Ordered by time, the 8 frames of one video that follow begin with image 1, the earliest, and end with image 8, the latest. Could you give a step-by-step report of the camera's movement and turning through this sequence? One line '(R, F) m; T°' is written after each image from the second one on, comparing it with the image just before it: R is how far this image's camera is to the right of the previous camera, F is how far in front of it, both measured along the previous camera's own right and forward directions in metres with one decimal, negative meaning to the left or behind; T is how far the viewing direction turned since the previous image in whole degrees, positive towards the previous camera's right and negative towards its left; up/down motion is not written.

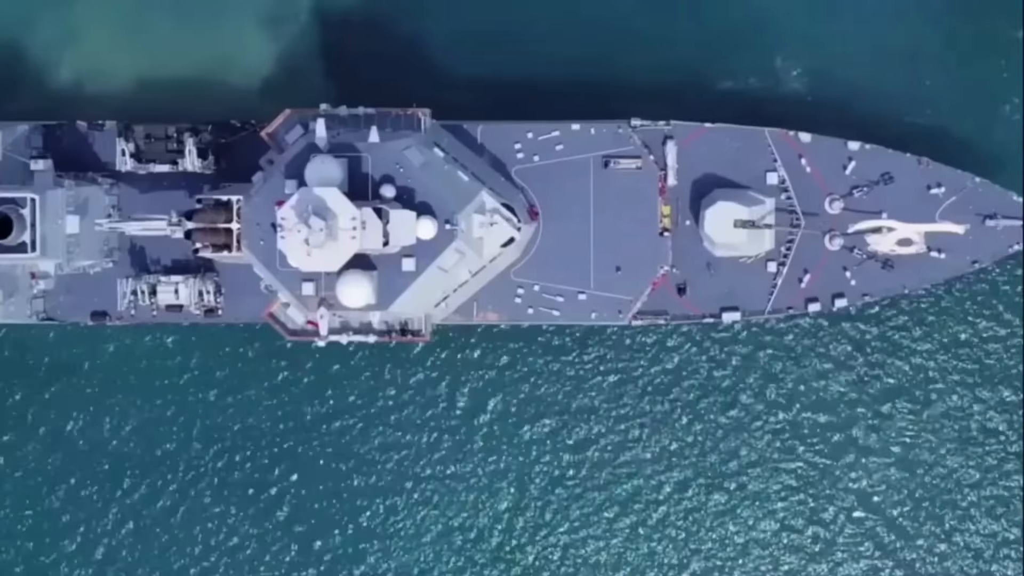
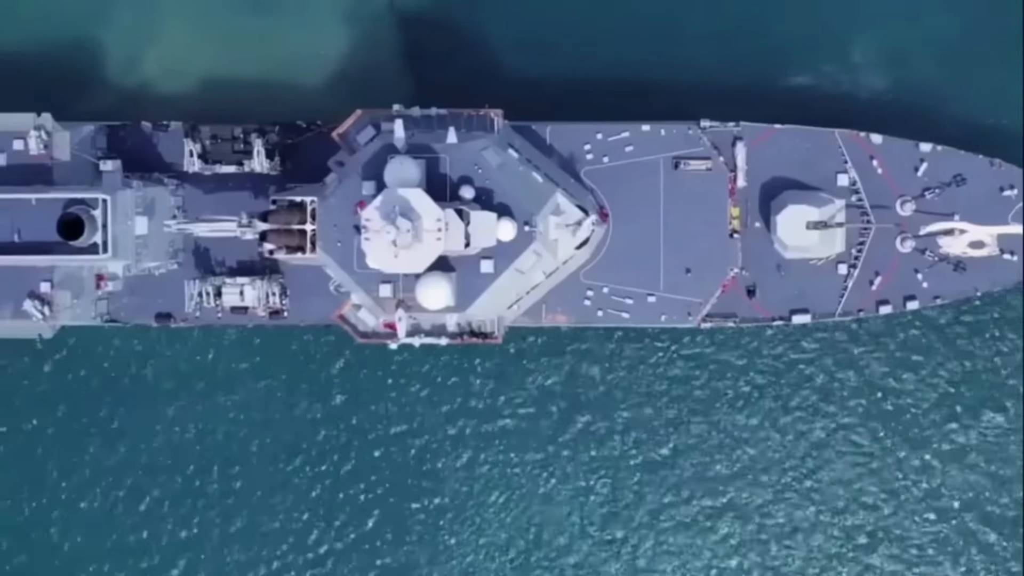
(-1.6, +0.3) m; 0°
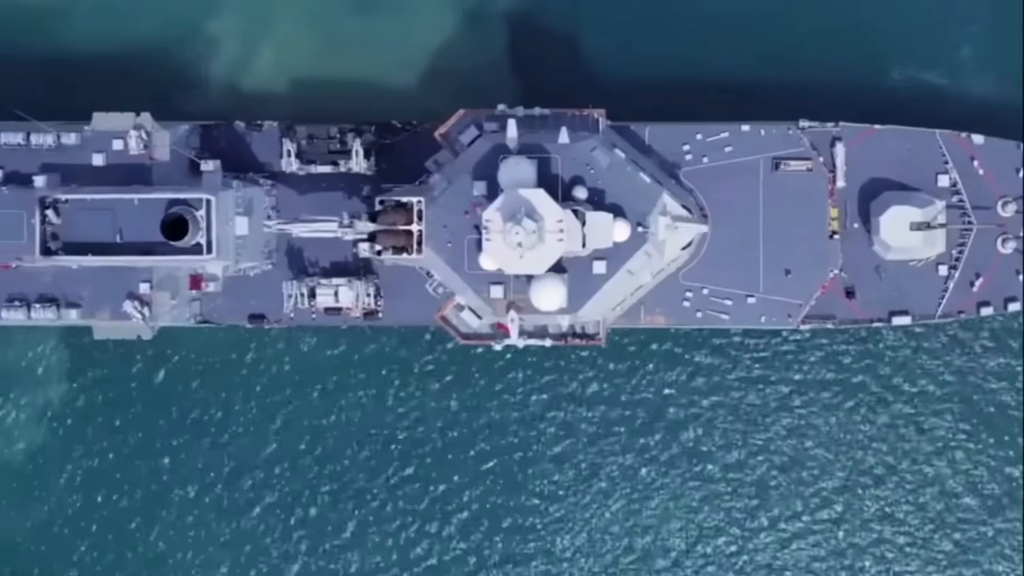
(-2.3, +0.3) m; 0°
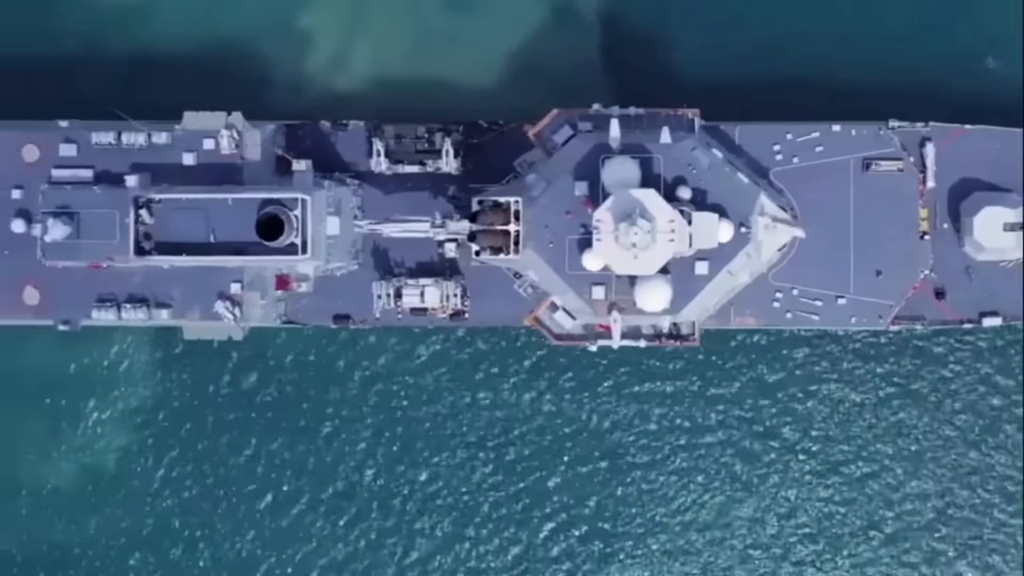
(-2.1, +0.2) m; 0°
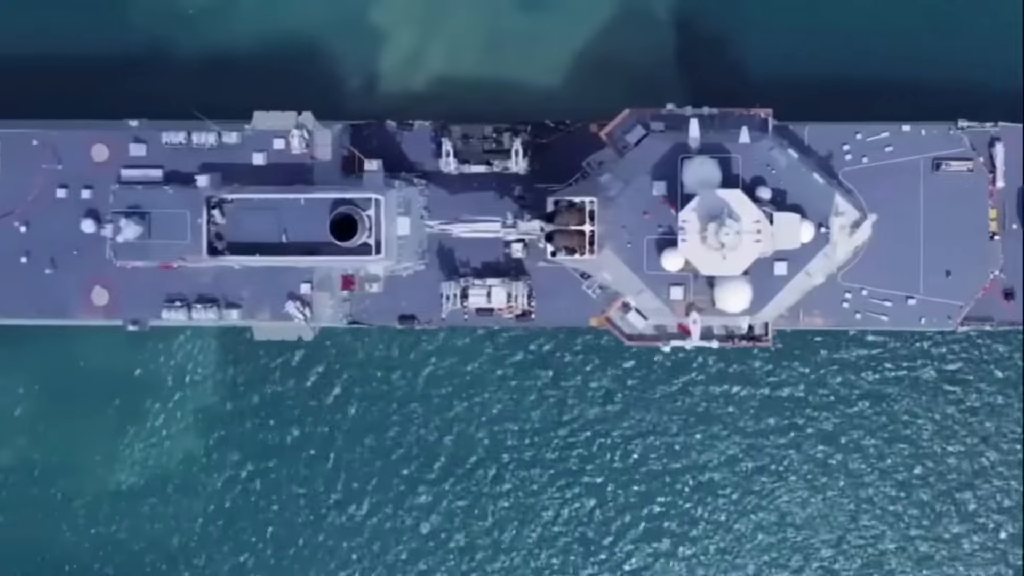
(-1.6, +0.1) m; 0°
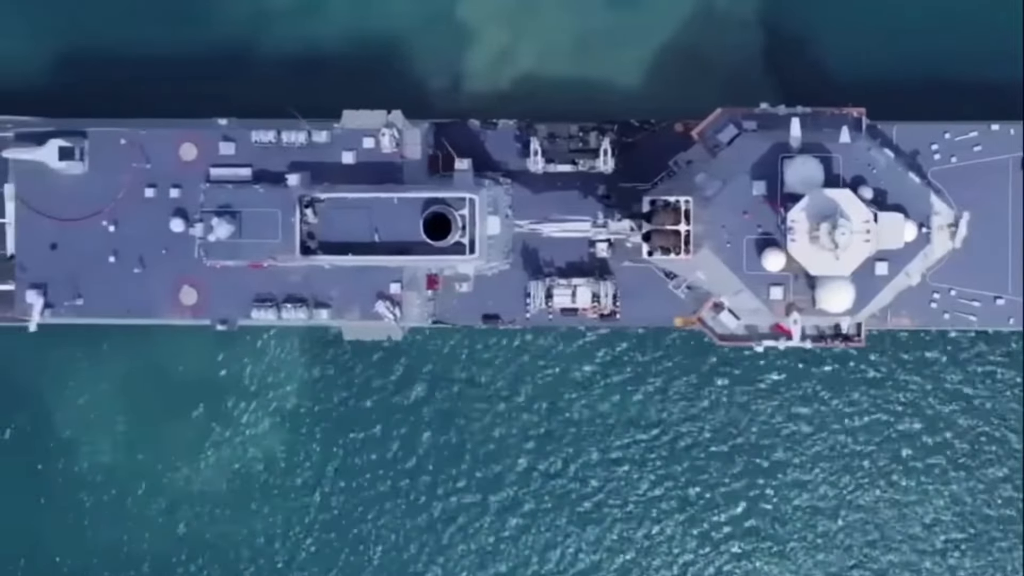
(-2.0, +0.2) m; 0°
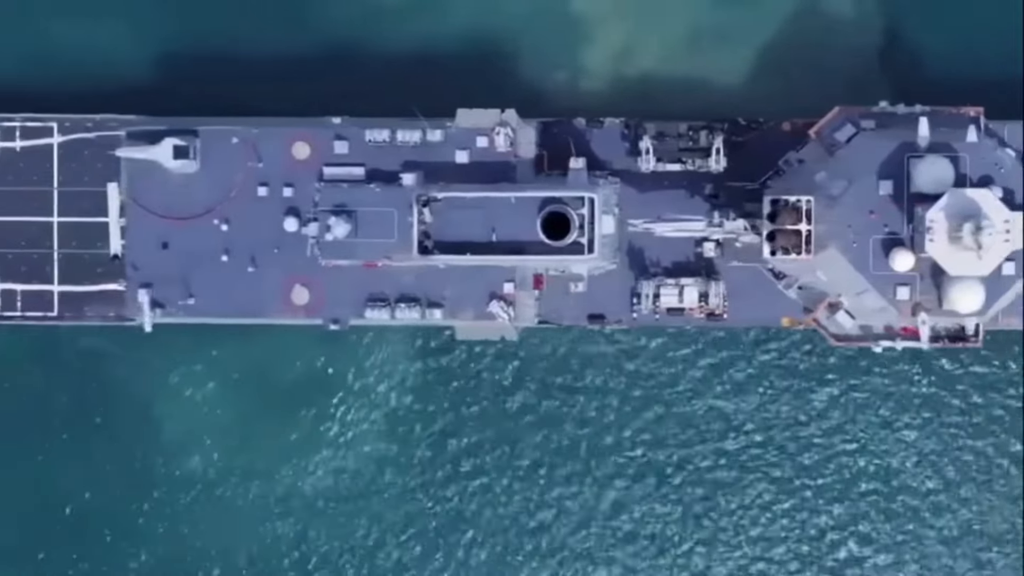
(-2.5, +0.2) m; 0°
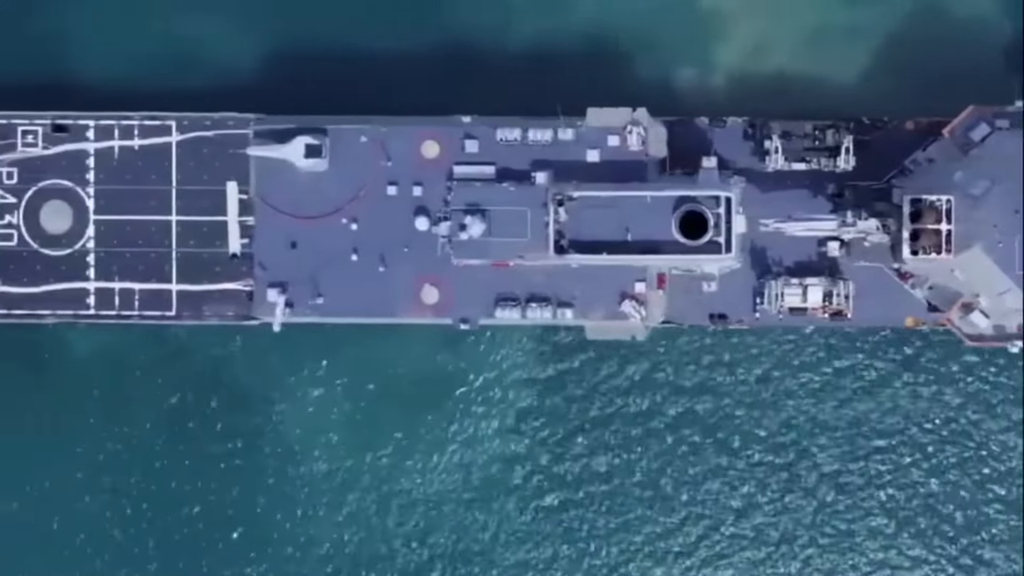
(-2.8, +0.2) m; 0°
